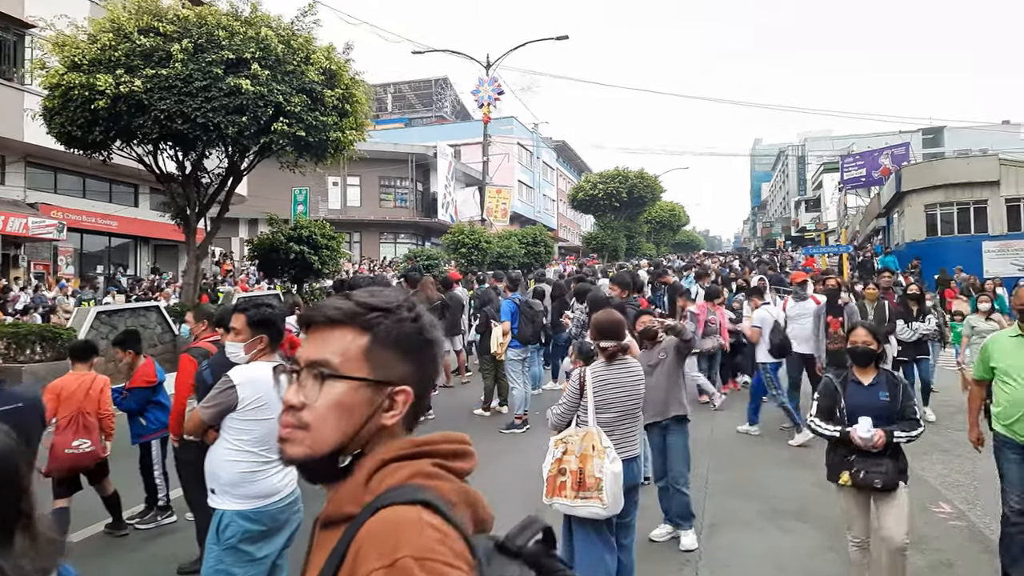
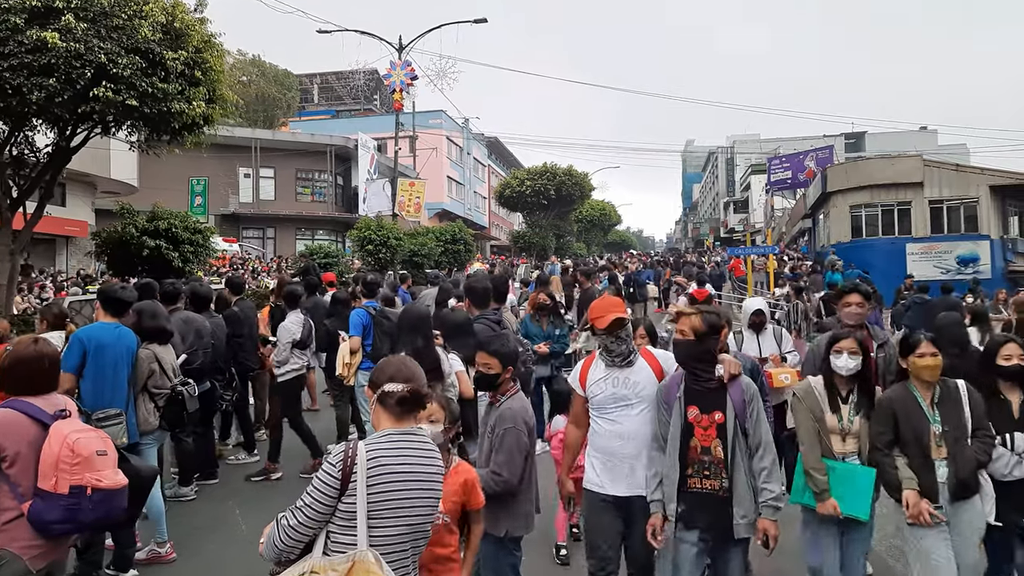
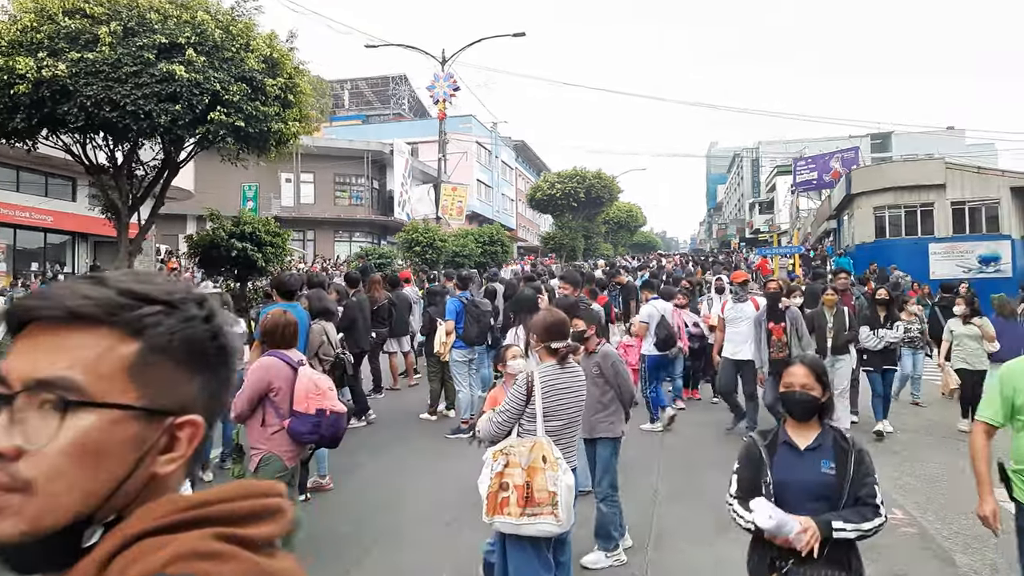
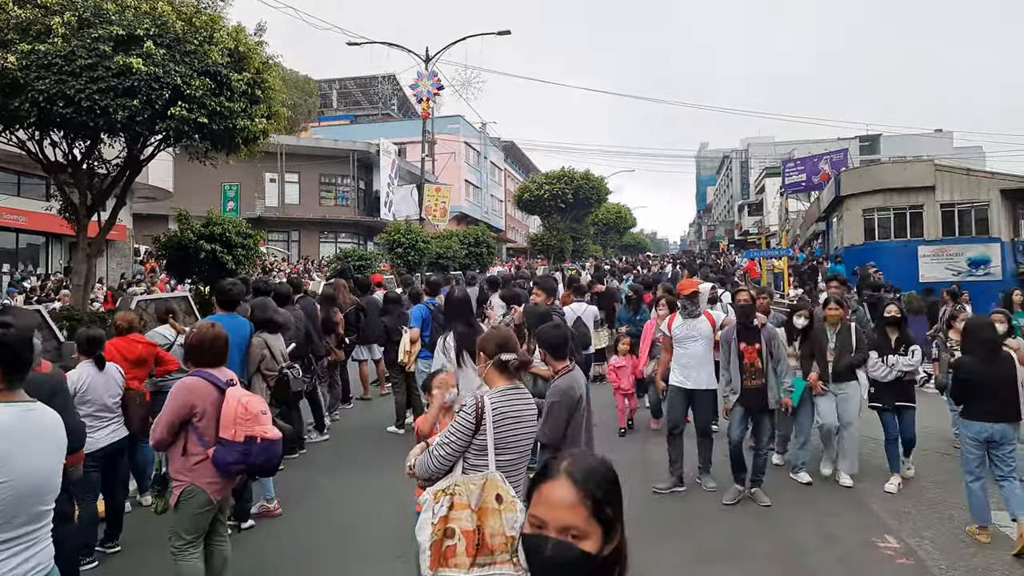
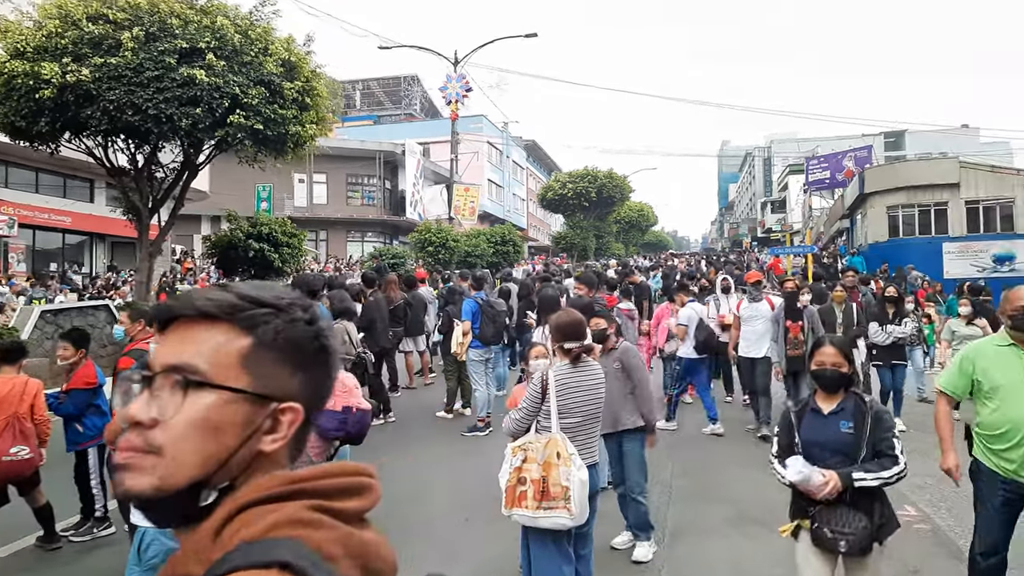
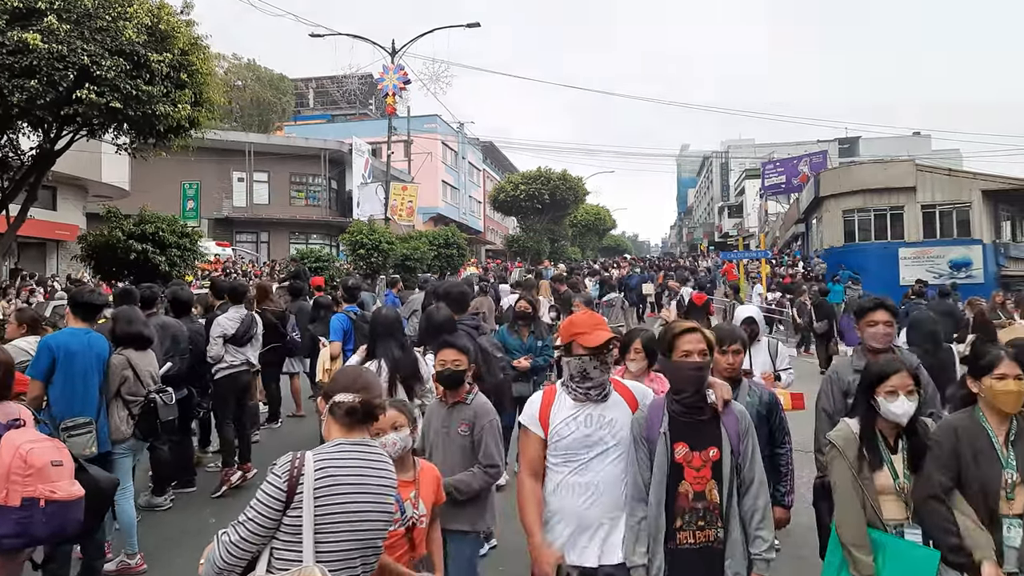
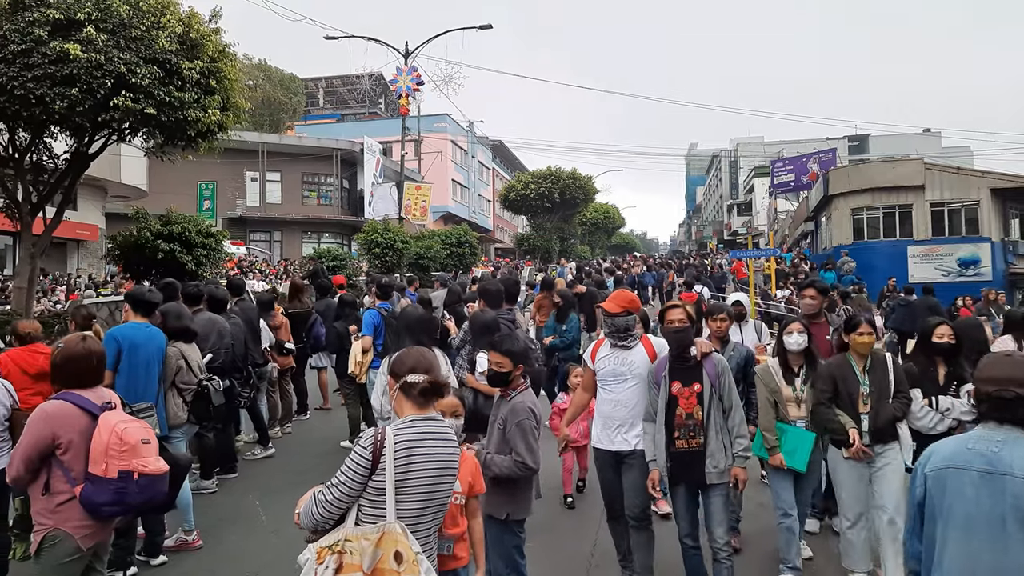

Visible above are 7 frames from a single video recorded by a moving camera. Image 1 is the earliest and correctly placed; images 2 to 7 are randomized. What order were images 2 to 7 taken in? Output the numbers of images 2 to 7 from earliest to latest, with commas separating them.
5, 3, 4, 7, 2, 6
